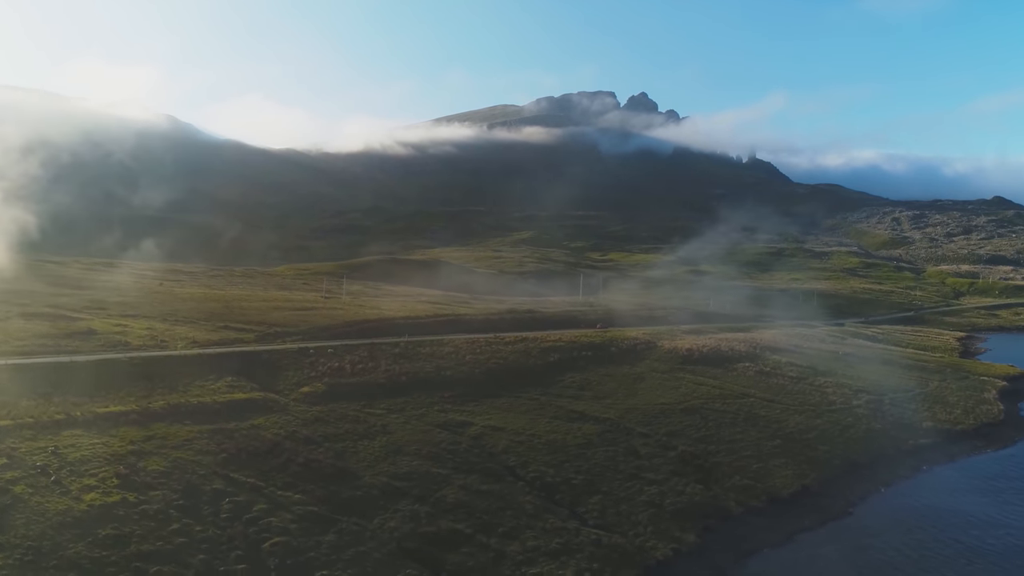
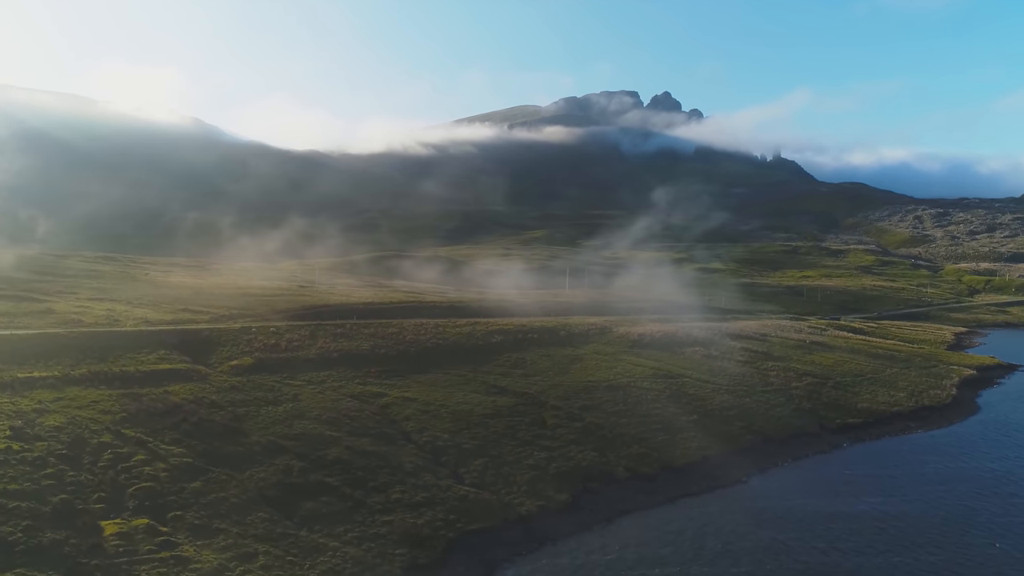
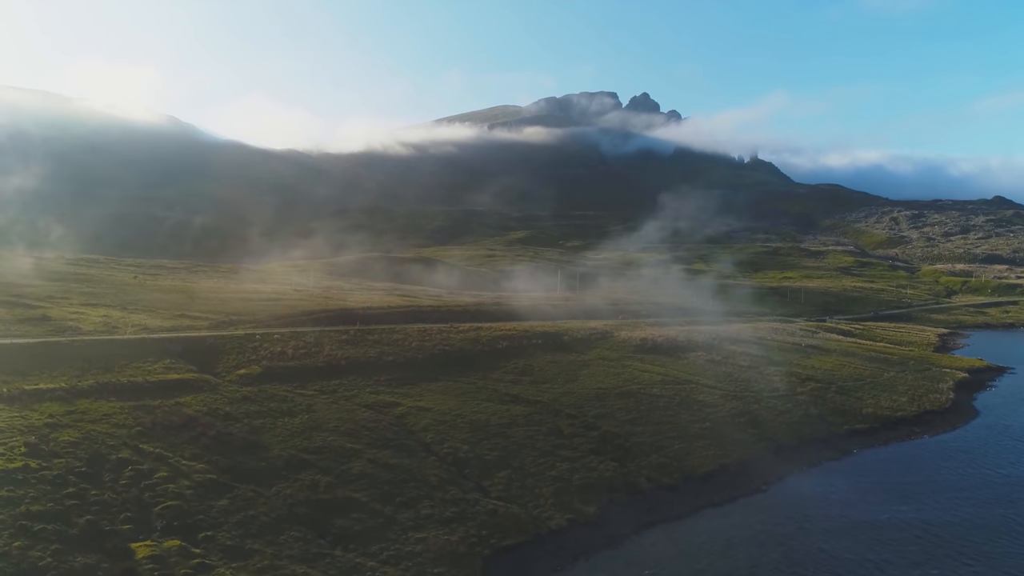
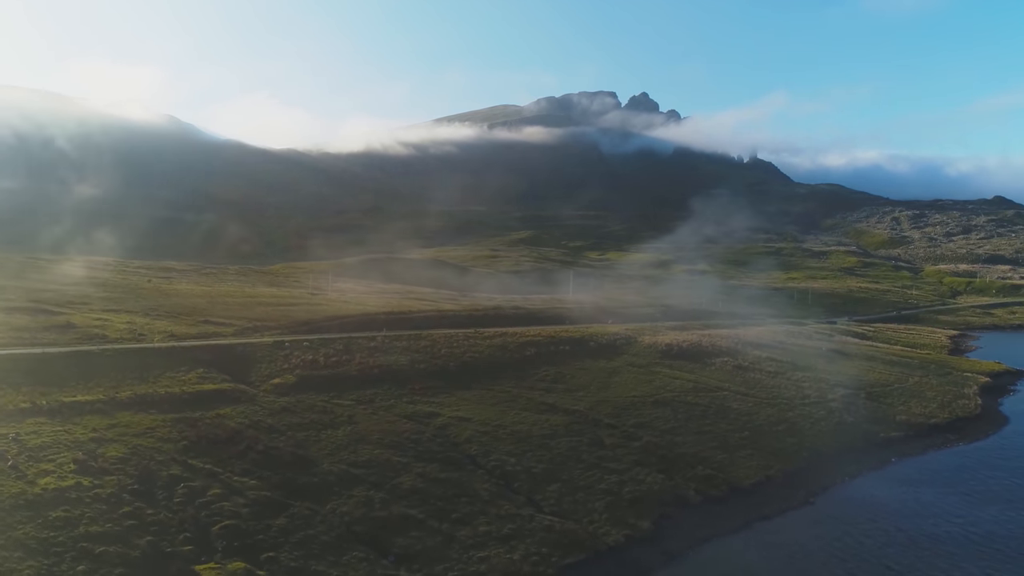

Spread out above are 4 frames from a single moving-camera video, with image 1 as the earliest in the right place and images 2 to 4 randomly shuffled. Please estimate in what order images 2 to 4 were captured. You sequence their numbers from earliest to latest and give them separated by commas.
4, 3, 2
